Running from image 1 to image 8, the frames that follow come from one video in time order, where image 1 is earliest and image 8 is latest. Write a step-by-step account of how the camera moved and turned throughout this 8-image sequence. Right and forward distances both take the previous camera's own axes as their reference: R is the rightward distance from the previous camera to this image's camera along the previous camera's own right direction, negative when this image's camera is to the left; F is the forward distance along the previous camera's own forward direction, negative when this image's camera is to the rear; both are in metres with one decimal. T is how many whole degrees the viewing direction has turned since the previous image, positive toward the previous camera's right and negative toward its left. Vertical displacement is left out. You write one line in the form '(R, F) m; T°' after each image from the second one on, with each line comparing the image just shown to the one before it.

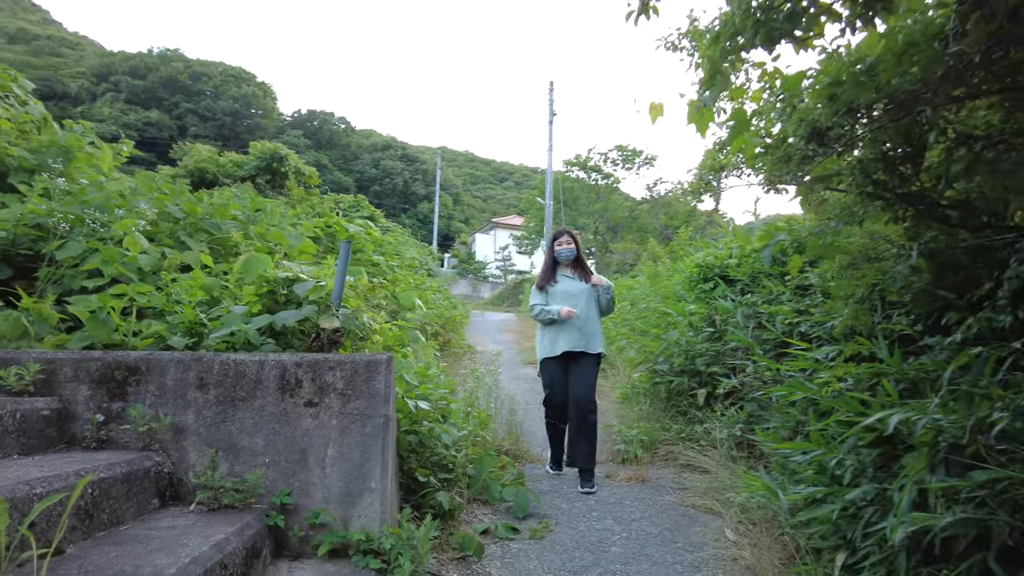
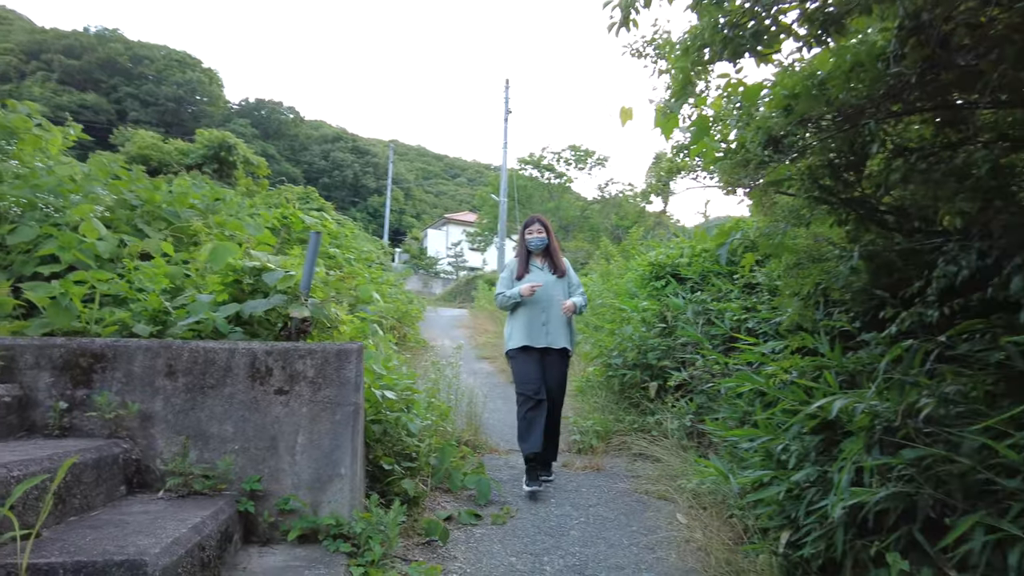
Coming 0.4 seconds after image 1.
(-0.1, -0.1) m; +4°
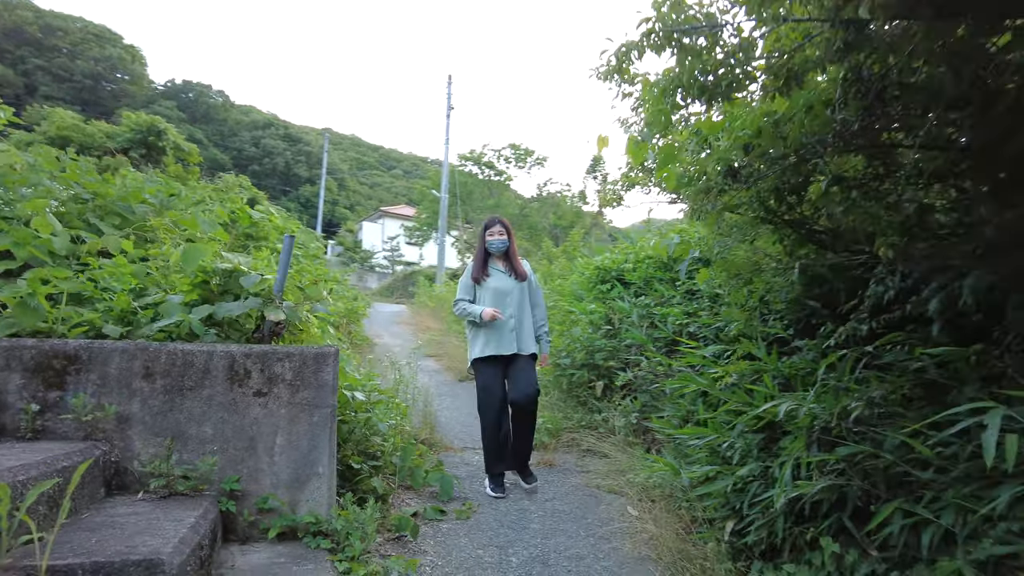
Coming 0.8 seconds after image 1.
(-0.2, -0.2) m; +6°
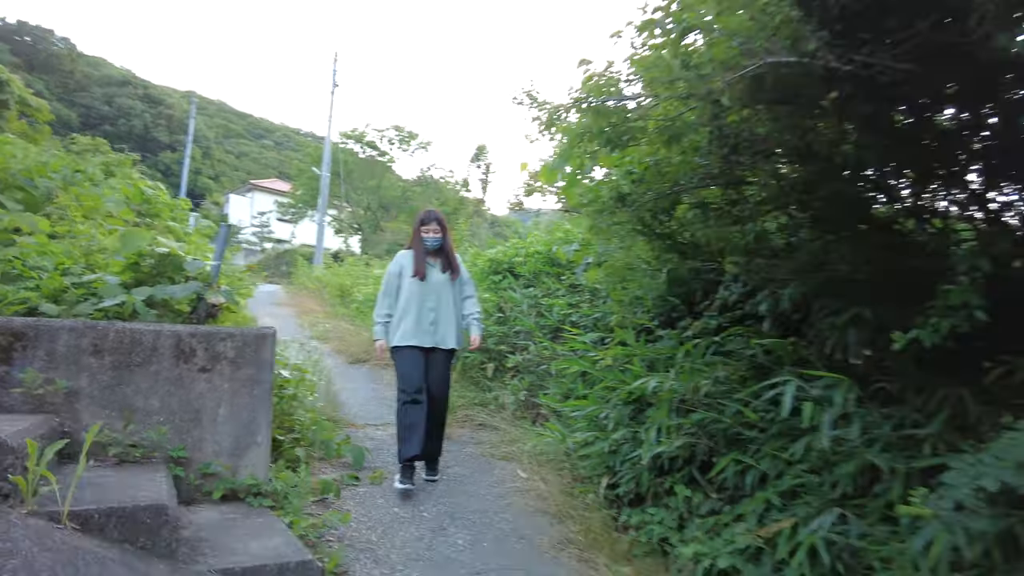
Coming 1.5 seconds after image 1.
(-0.3, -0.5) m; +11°
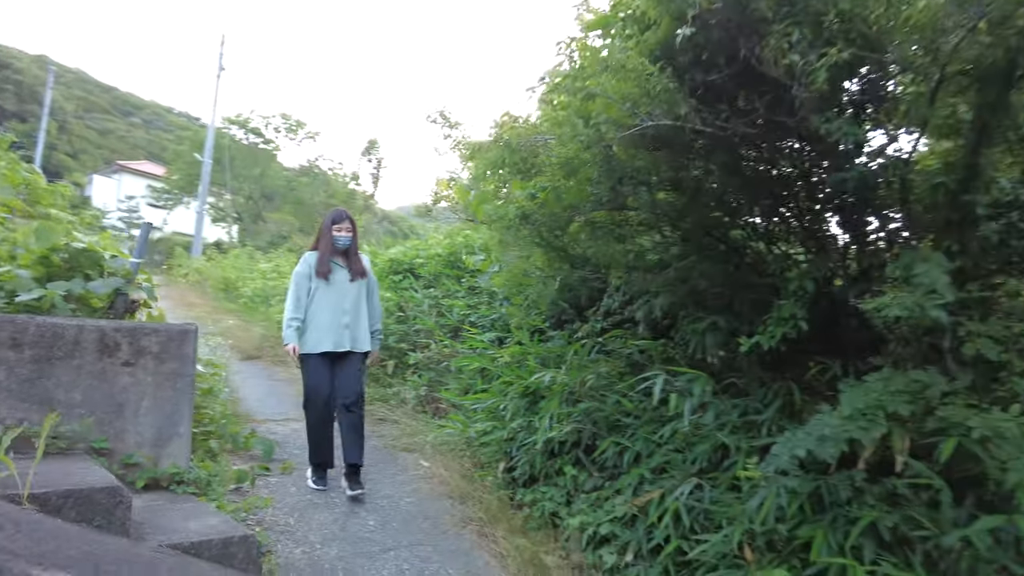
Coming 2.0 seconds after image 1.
(-0.2, -0.4) m; +10°
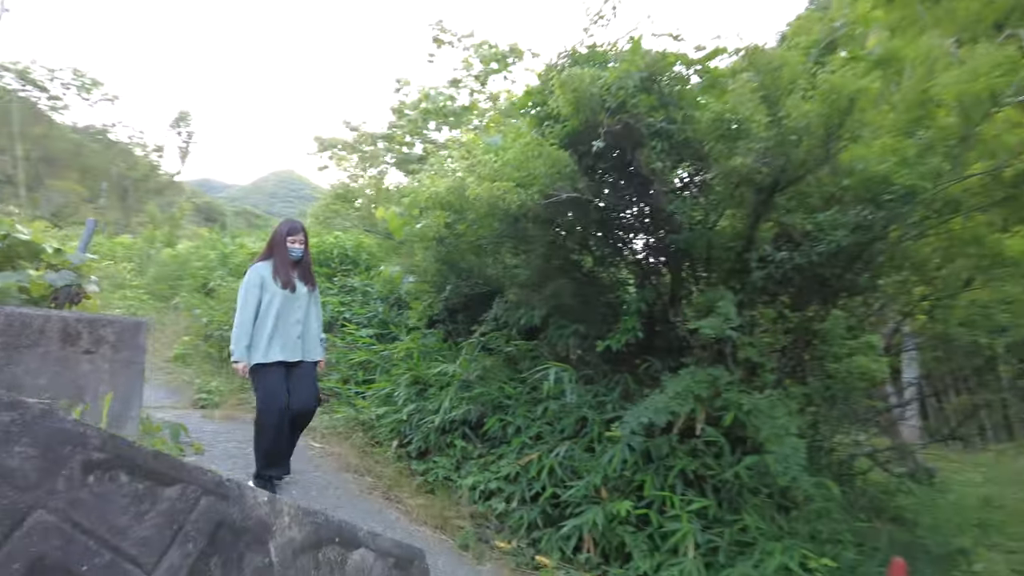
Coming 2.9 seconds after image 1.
(-0.7, -0.9) m; +17°
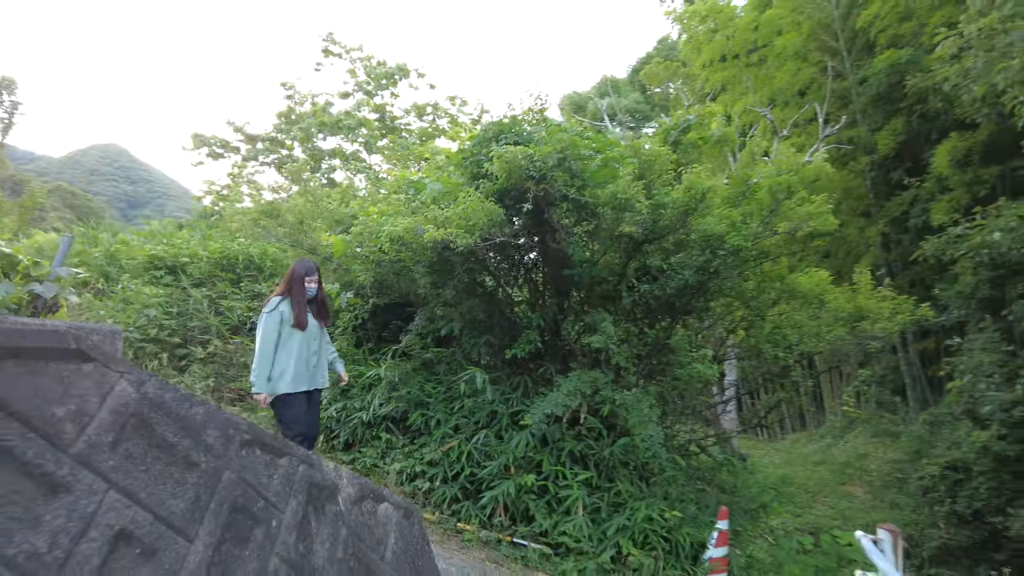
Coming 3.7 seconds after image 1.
(-0.6, -0.9) m; +13°
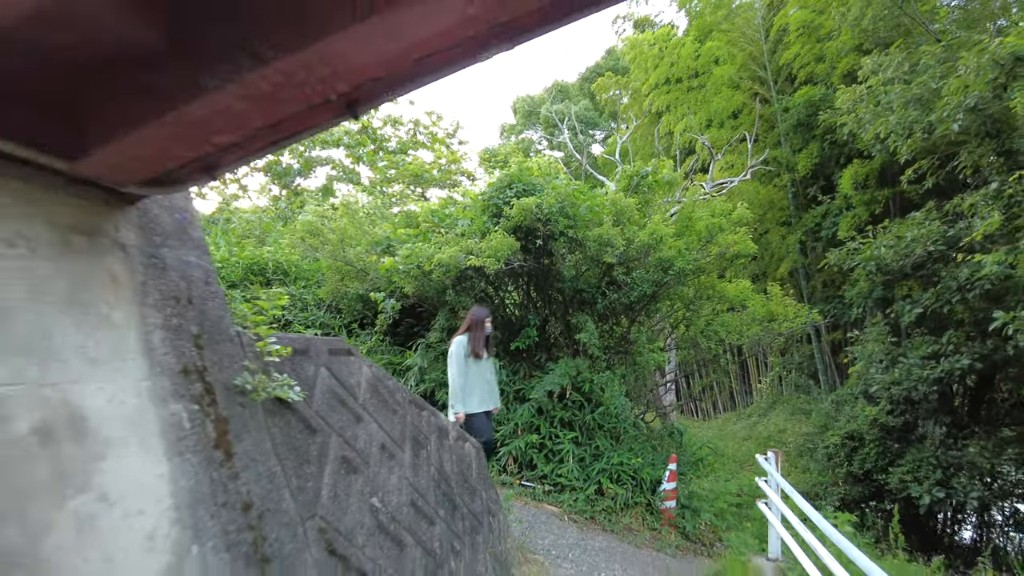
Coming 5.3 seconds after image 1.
(-0.7, -1.7) m; +5°
